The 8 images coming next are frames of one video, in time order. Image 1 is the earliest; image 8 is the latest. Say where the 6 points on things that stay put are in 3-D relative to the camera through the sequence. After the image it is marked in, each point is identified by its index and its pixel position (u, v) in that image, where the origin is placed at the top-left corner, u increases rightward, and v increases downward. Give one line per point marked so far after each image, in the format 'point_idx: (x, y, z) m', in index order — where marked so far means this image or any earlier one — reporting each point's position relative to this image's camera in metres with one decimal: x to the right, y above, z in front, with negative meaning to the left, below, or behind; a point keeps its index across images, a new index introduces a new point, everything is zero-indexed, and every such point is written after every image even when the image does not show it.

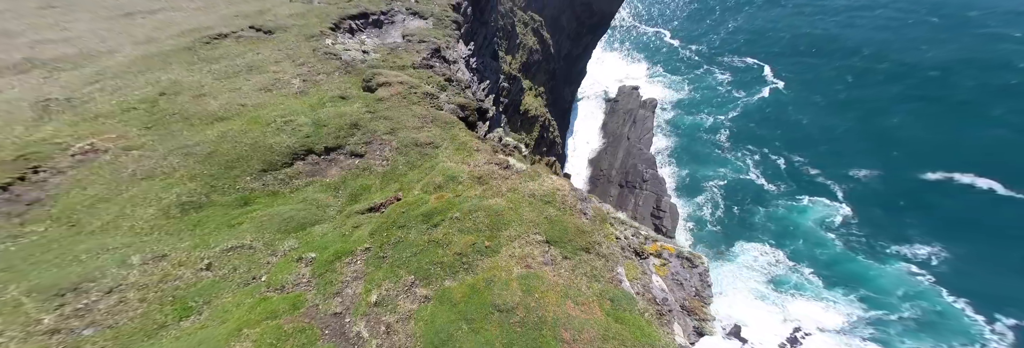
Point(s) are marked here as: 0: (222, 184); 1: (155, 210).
0: (-16.4, -0.6, +15.2) m
1: (-18.7, -1.9, +14.0) m
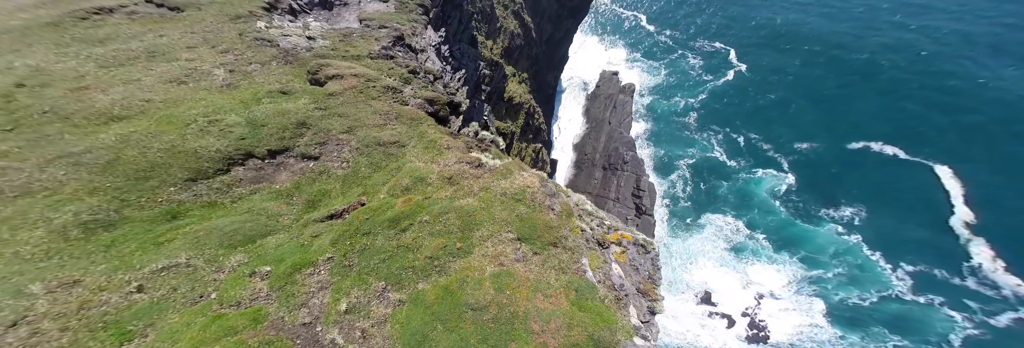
0: (-17.8, -1.1, +12.8) m
1: (-20.0, -2.5, +11.5) m
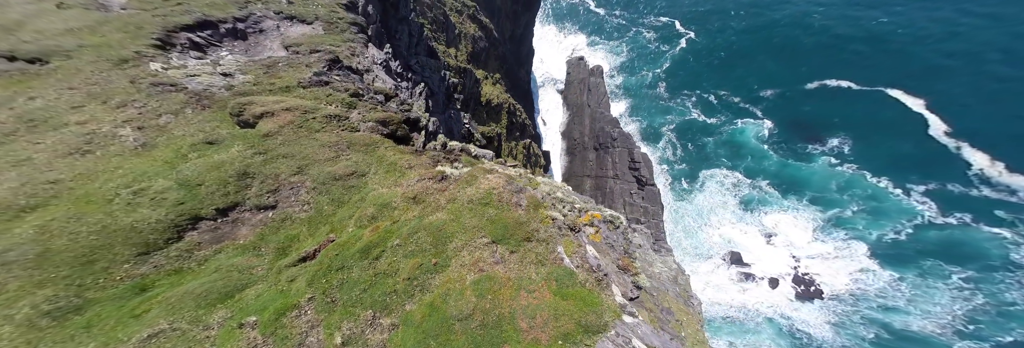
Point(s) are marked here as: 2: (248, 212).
0: (-20.3, -5.1, +13.0) m
1: (-22.1, -6.9, +11.7) m
2: (-14.7, -2.1, +15.1) m
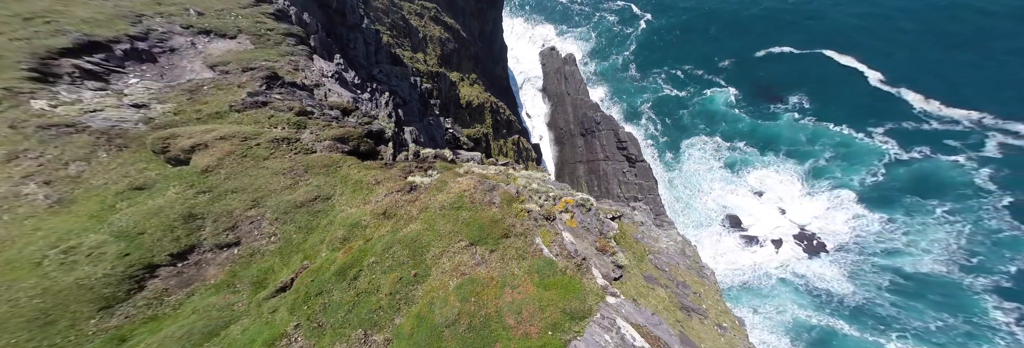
0: (-22.1, -8.2, +13.2) m
1: (-23.7, -10.2, +11.9) m
2: (-17.0, -4.4, +15.1) m
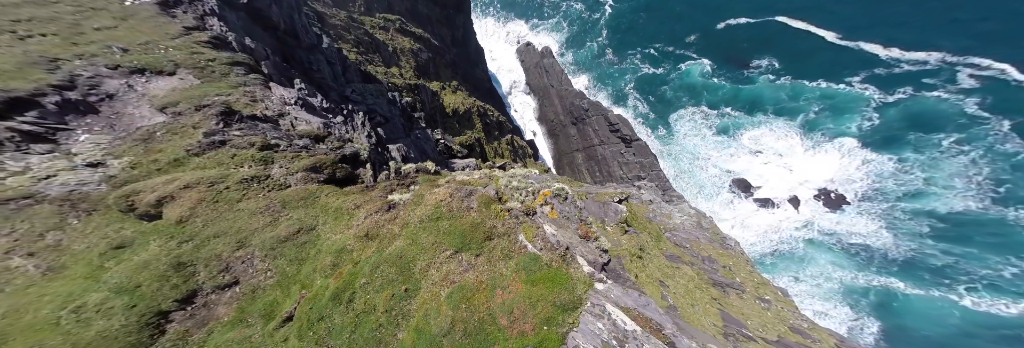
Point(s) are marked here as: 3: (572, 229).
0: (-23.4, -12.1, +15.4) m
1: (-24.8, -14.4, +14.3) m
2: (-18.8, -7.5, +16.9) m
3: (+4.7, -3.9, +19.7) m
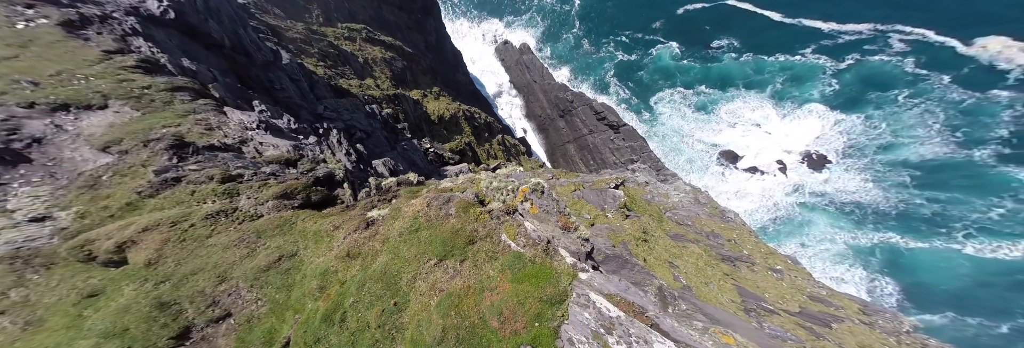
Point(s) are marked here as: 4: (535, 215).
0: (-24.0, -15.2, +16.3) m
1: (-25.1, -17.7, +15.2) m
2: (-20.0, -10.1, +17.7) m
3: (+2.9, -3.4, +19.7) m
4: (+1.6, -3.0, +20.5) m
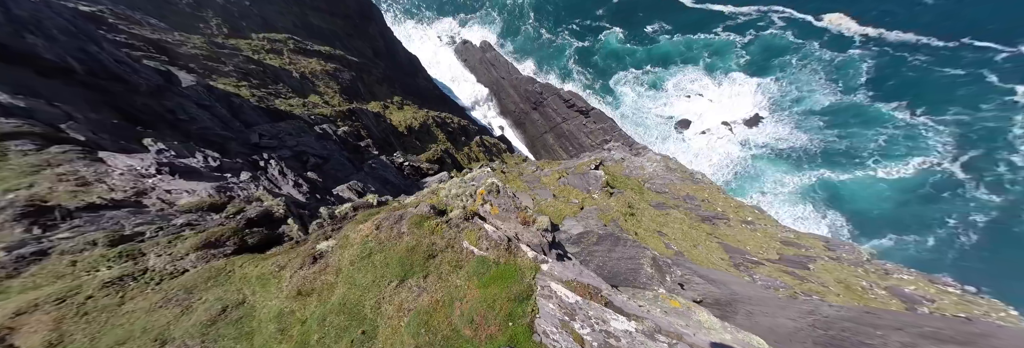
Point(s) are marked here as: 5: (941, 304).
0: (-25.1, -19.6, +15.8) m
1: (-25.6, -22.3, +14.7) m
2: (-22.1, -13.8, +17.2) m
3: (-0.8, -3.2, +19.7) m
4: (-2.1, -3.1, +20.5) m
5: (+24.6, -7.4, +15.4) m
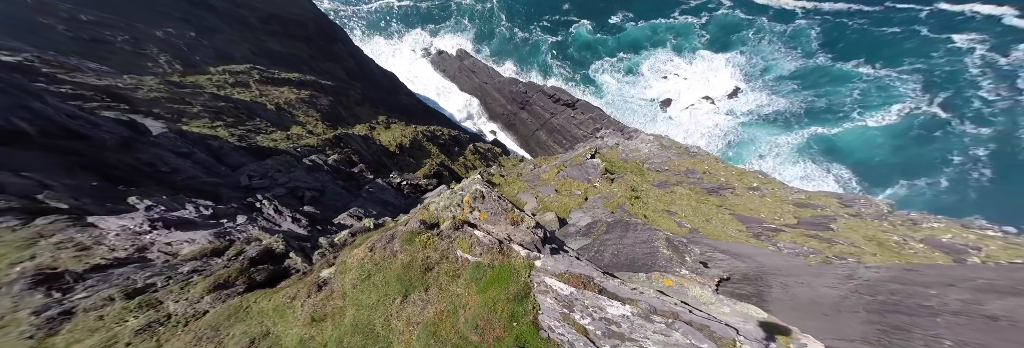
0: (-21.9, -23.1, +15.9) m
1: (-22.1, -25.8, +14.8) m
2: (-19.7, -17.0, +17.4) m
3: (0.0, -3.5, +19.4) m
4: (-1.4, -3.5, +20.3) m
5: (+25.6, -4.1, +14.4) m
